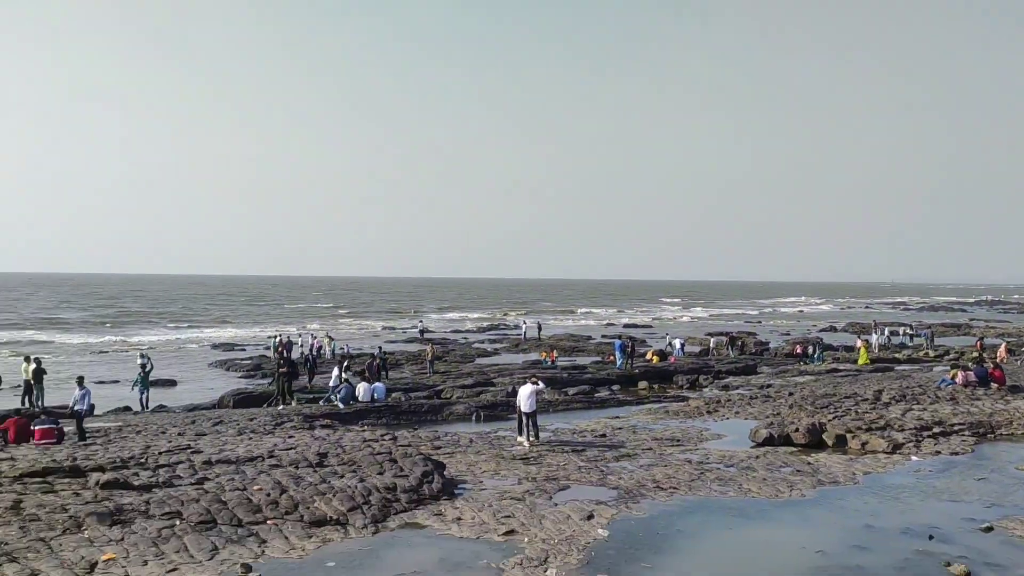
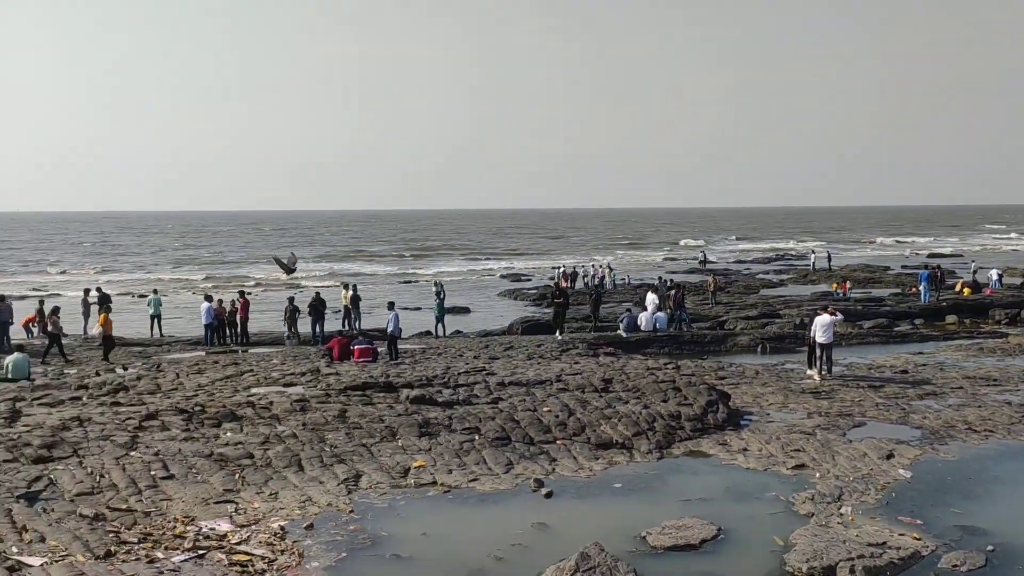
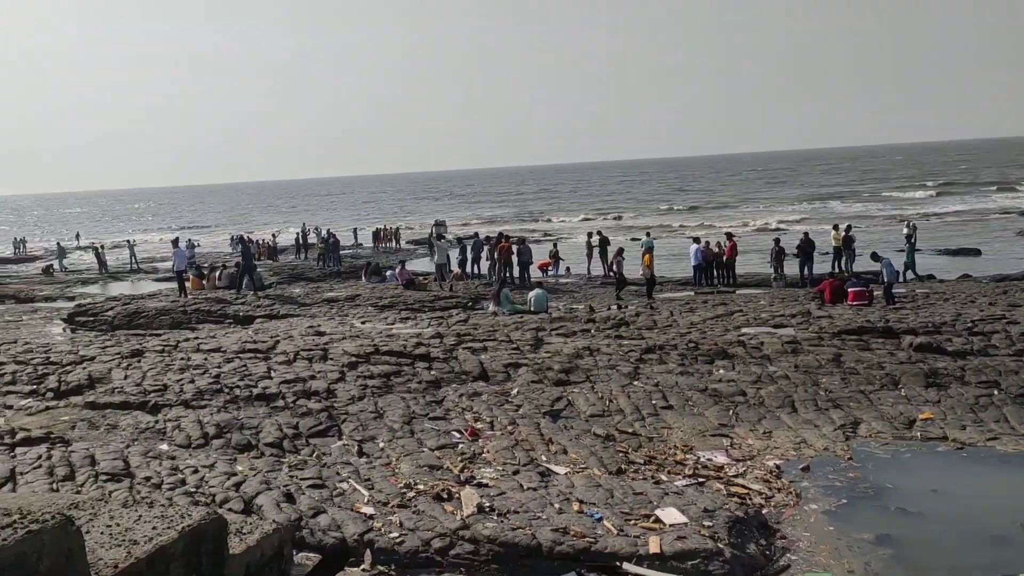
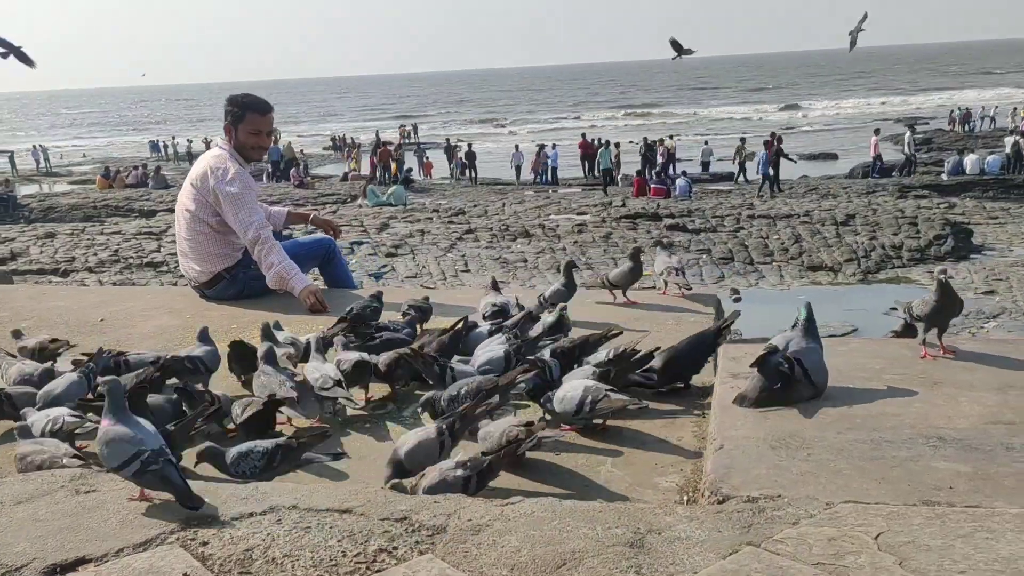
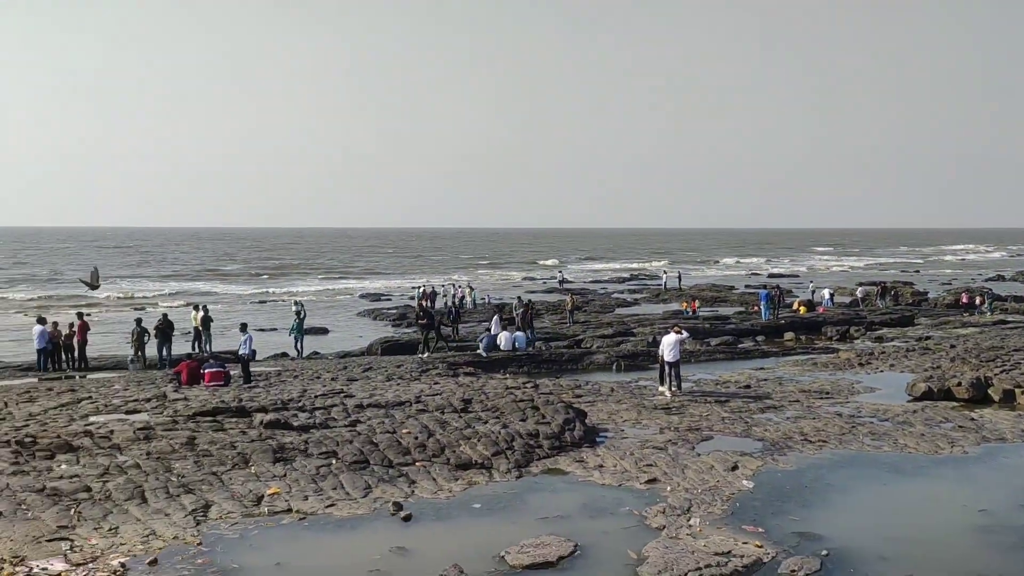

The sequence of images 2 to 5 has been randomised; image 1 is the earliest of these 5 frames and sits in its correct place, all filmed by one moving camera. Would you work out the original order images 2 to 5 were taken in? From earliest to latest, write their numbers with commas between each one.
5, 2, 3, 4
